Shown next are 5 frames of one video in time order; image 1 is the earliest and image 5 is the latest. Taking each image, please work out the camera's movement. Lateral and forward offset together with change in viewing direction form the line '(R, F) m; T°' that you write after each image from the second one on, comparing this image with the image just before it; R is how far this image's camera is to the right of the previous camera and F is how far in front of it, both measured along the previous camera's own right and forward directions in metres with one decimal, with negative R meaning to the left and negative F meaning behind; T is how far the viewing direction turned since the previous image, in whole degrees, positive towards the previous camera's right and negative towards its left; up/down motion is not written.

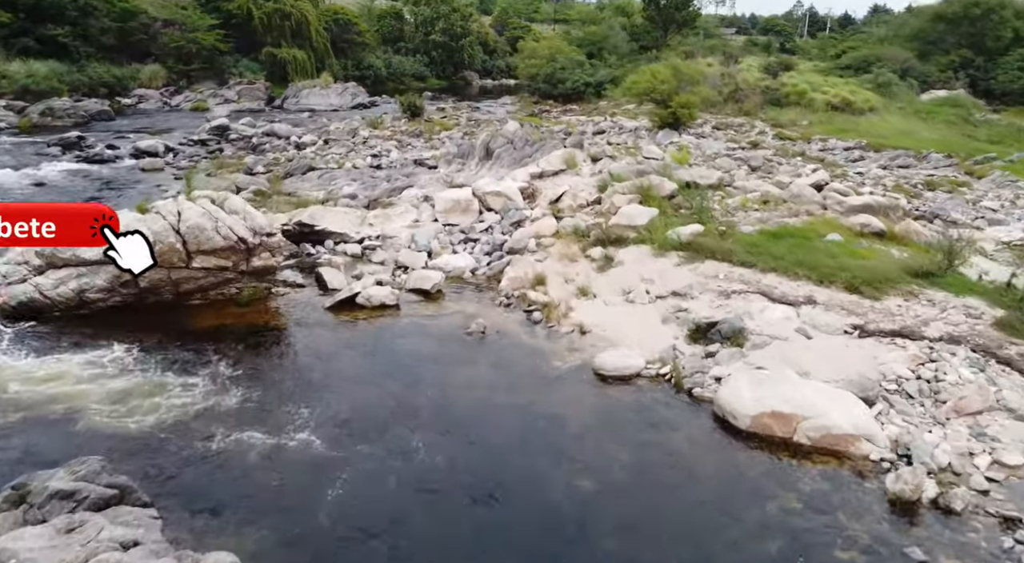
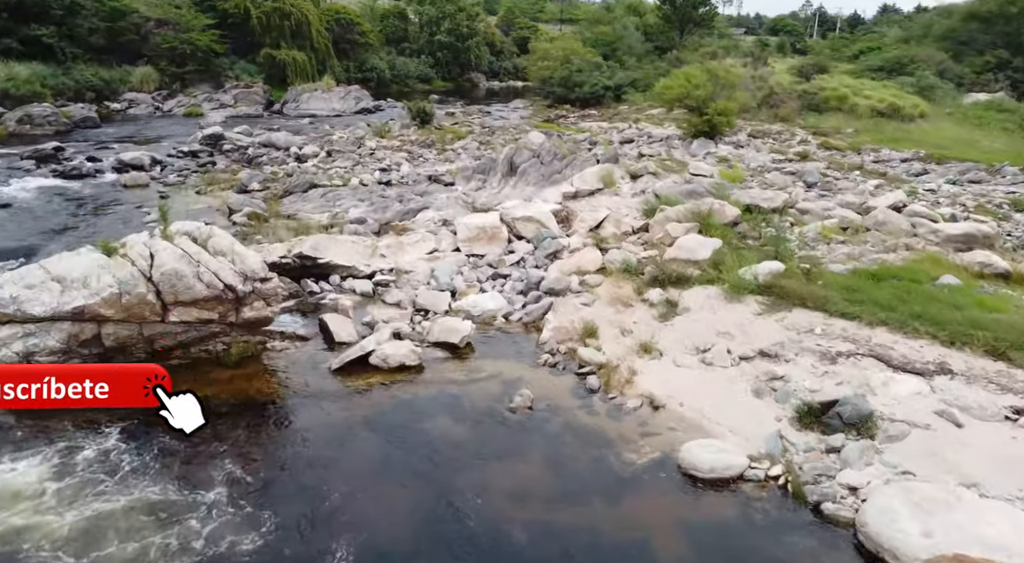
(-0.7, +2.4) m; 0°
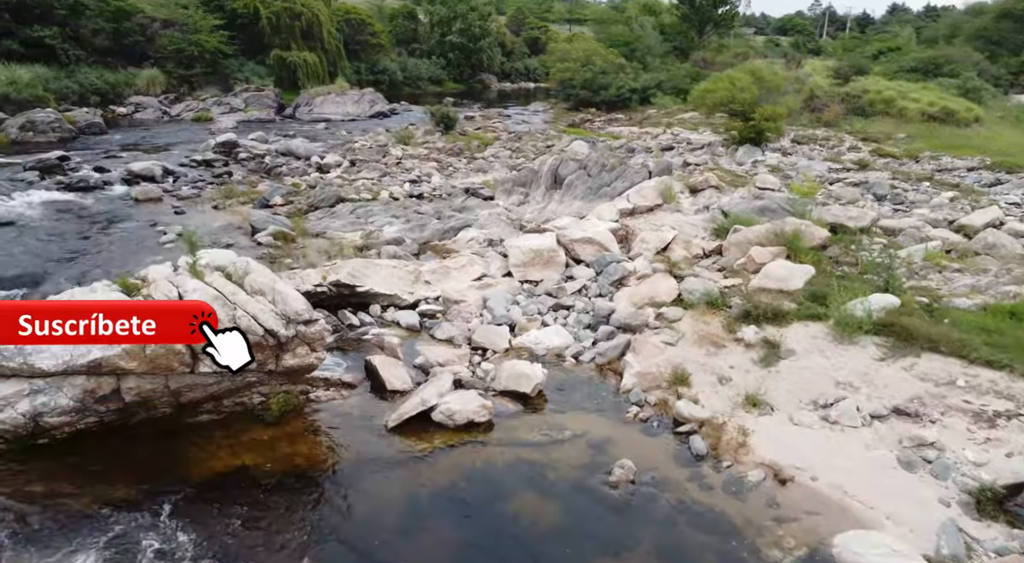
(-1.1, +1.6) m; 0°
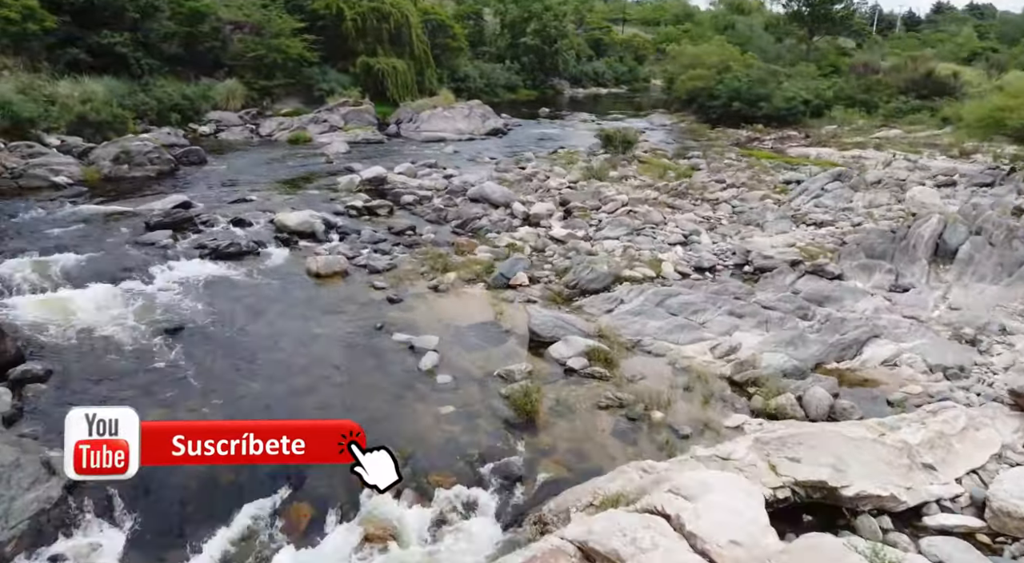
(-6.2, +5.6) m; -1°
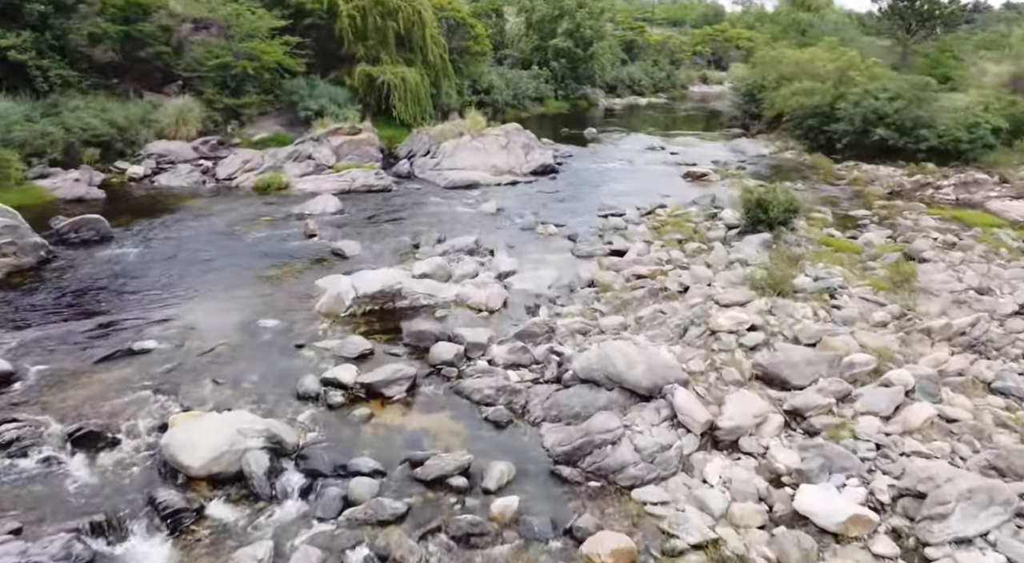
(-1.8, +9.5) m; 0°
